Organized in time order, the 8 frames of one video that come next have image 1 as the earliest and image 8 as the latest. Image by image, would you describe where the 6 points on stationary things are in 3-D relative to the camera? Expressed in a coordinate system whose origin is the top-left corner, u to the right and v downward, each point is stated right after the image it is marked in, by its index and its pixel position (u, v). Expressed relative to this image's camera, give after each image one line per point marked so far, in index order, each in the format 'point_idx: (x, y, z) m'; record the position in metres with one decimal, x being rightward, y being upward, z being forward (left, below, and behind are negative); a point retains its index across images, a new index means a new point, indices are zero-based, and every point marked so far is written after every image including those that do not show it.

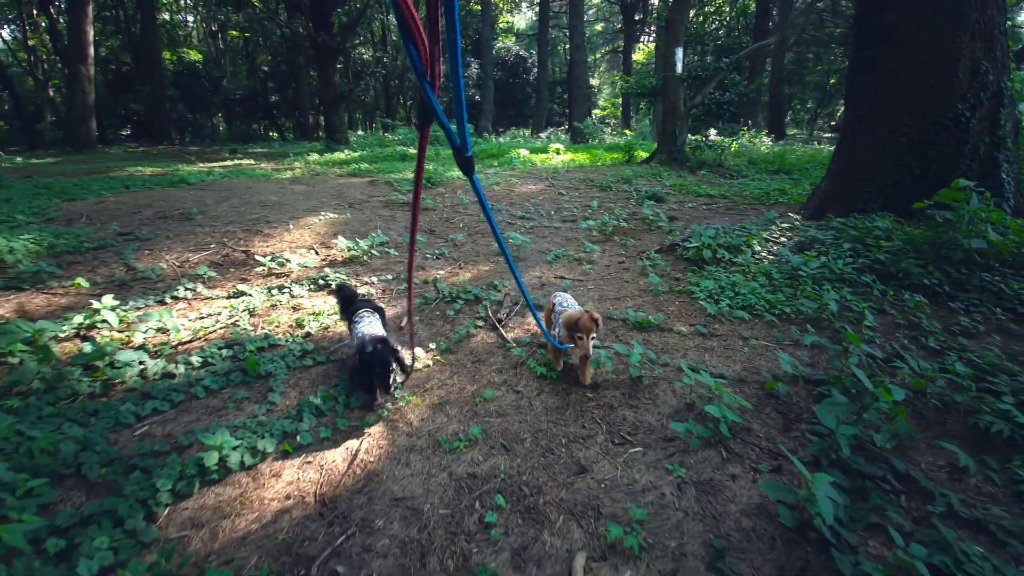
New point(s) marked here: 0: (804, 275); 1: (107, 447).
0: (+2.3, +0.1, +3.8) m
1: (-1.8, -0.7, +2.1) m
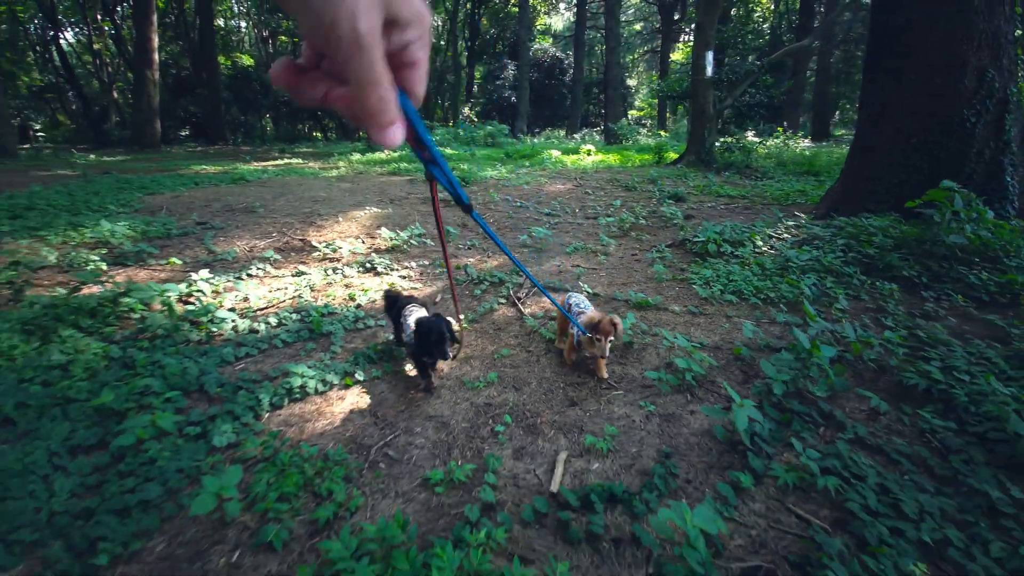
0: (+2.5, +0.2, +4.3) m
1: (-1.7, -0.5, +2.8) m
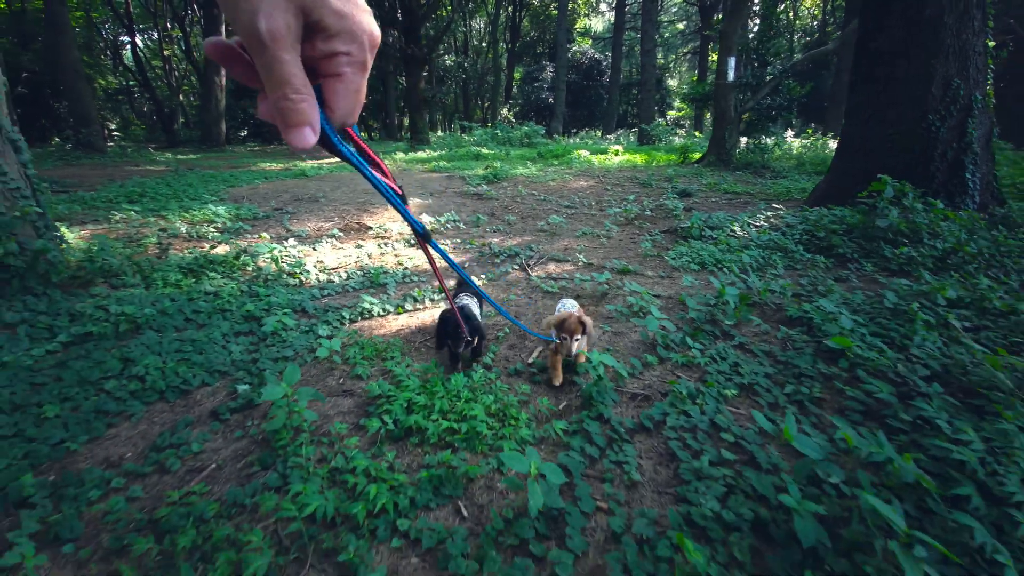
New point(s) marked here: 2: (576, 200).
0: (+2.6, +0.5, +5.2) m
1: (-1.7, -0.1, +4.1) m
2: (+1.3, +1.7, +9.4) m
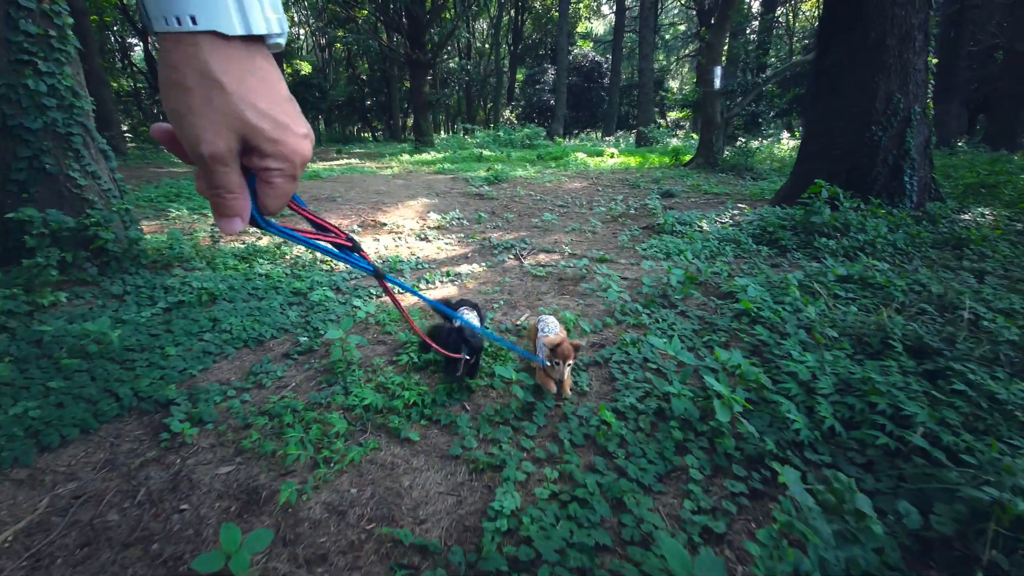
0: (+2.6, +0.6, +6.2) m
1: (-1.7, +0.1, +5.0) m
2: (+1.2, +1.9, +10.3) m
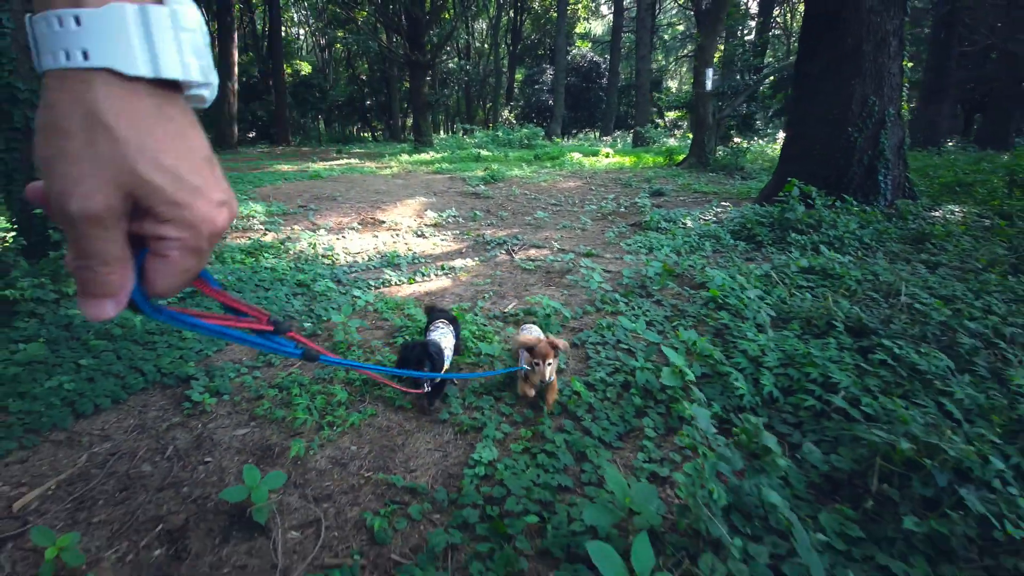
0: (+2.5, +0.7, +6.5) m
1: (-1.9, +0.1, +5.4) m
2: (+1.1, +2.0, +10.7) m
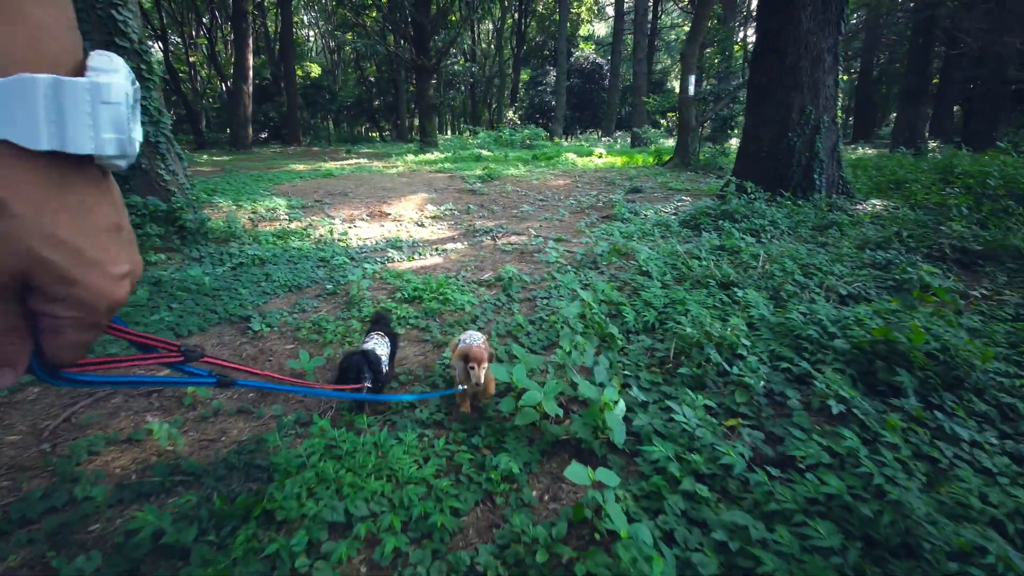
0: (+2.2, +1.0, +7.8) m
1: (-2.1, +0.5, +6.7) m
2: (+0.9, +2.3, +11.9) m
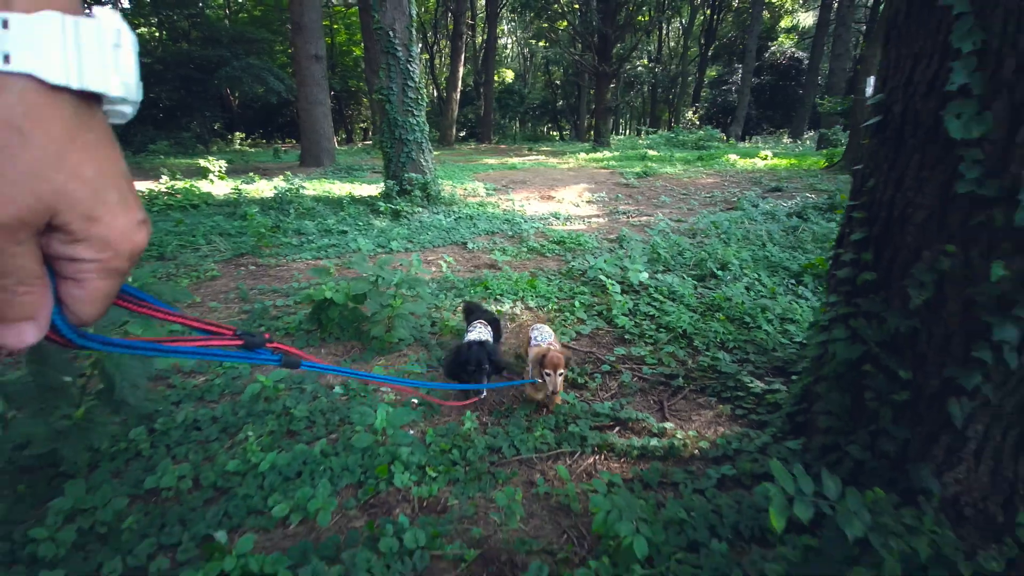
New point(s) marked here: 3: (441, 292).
0: (+4.8, +1.5, +9.5) m
1: (+0.4, +1.5, +9.9) m
2: (+5.2, +2.9, +13.9) m
3: (-0.7, 0.0, +4.8) m
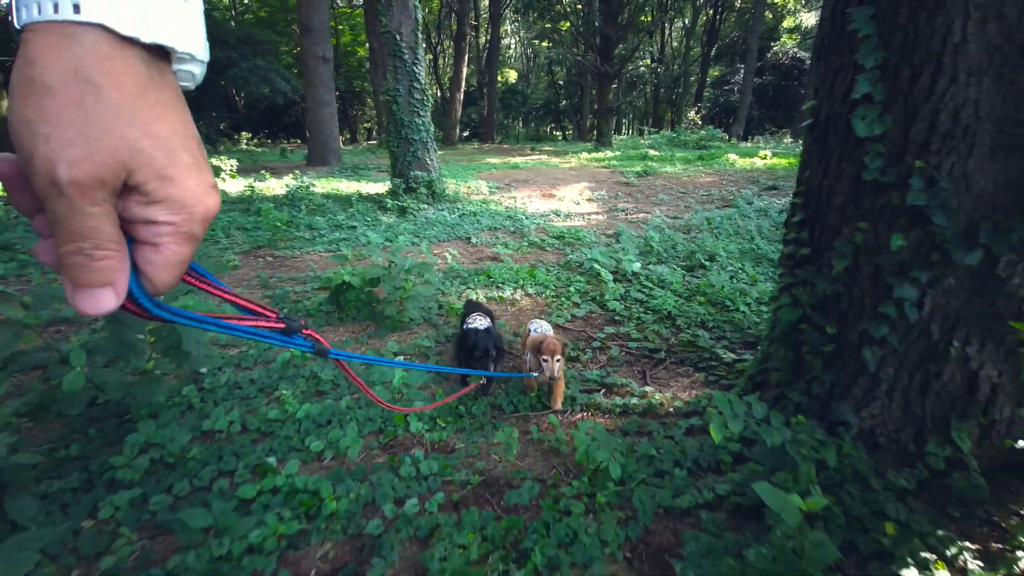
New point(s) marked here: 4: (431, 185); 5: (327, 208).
0: (+4.9, +1.6, +9.9) m
1: (+0.4, +1.6, +10.3) m
2: (+5.2, +3.0, +14.2) m
3: (-0.7, +0.1, +5.2) m
4: (-1.8, +2.3, +10.5) m
5: (-3.6, +1.6, +9.2) m
